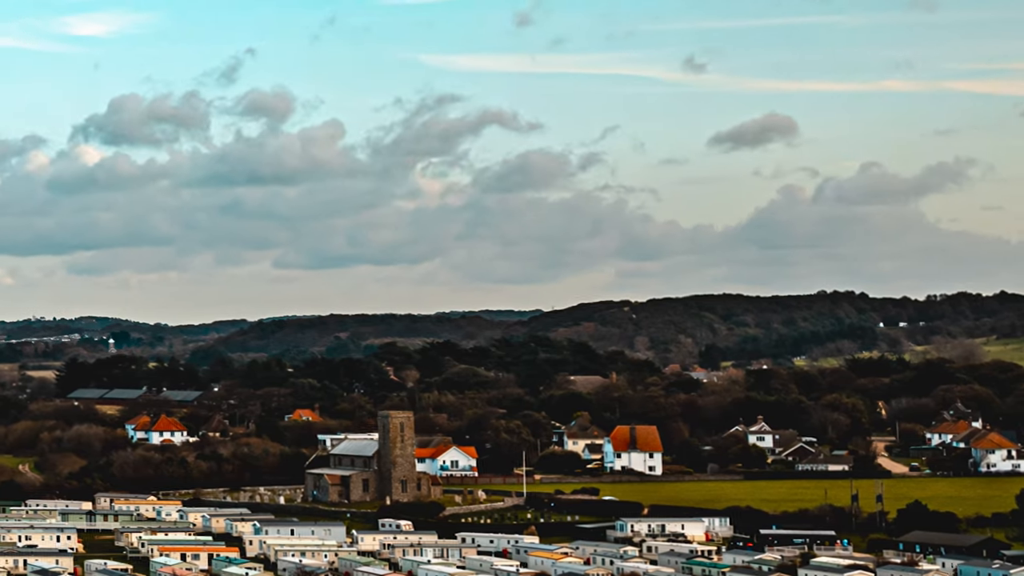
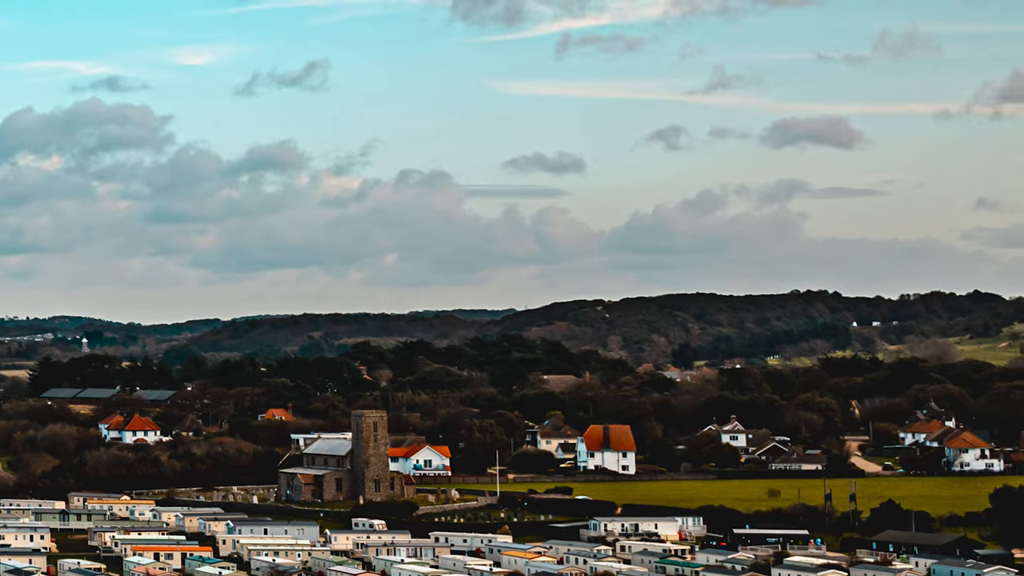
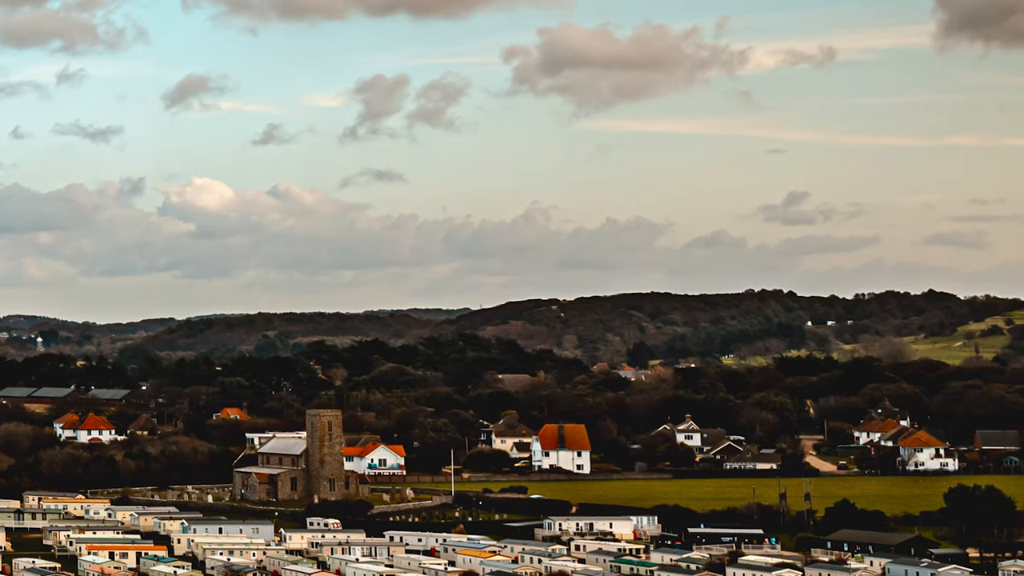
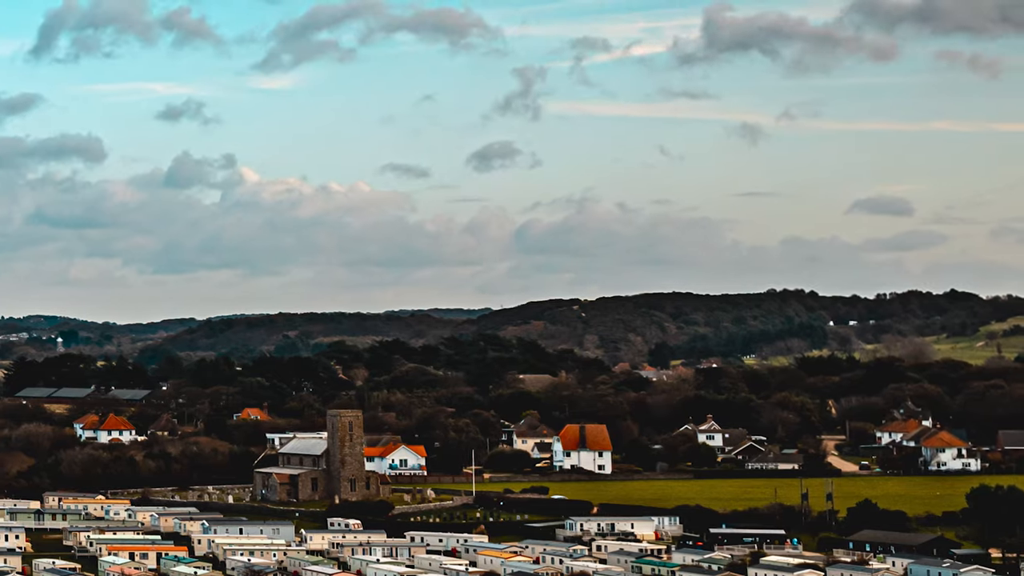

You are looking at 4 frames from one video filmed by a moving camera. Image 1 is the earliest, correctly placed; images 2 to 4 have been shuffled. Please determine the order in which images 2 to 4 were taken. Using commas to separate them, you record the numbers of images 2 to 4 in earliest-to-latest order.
2, 4, 3
